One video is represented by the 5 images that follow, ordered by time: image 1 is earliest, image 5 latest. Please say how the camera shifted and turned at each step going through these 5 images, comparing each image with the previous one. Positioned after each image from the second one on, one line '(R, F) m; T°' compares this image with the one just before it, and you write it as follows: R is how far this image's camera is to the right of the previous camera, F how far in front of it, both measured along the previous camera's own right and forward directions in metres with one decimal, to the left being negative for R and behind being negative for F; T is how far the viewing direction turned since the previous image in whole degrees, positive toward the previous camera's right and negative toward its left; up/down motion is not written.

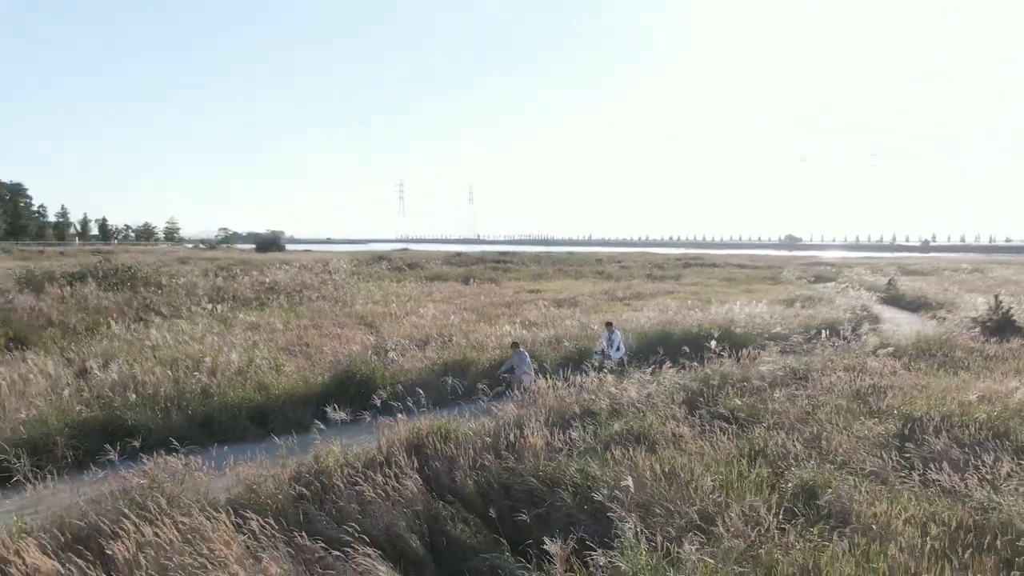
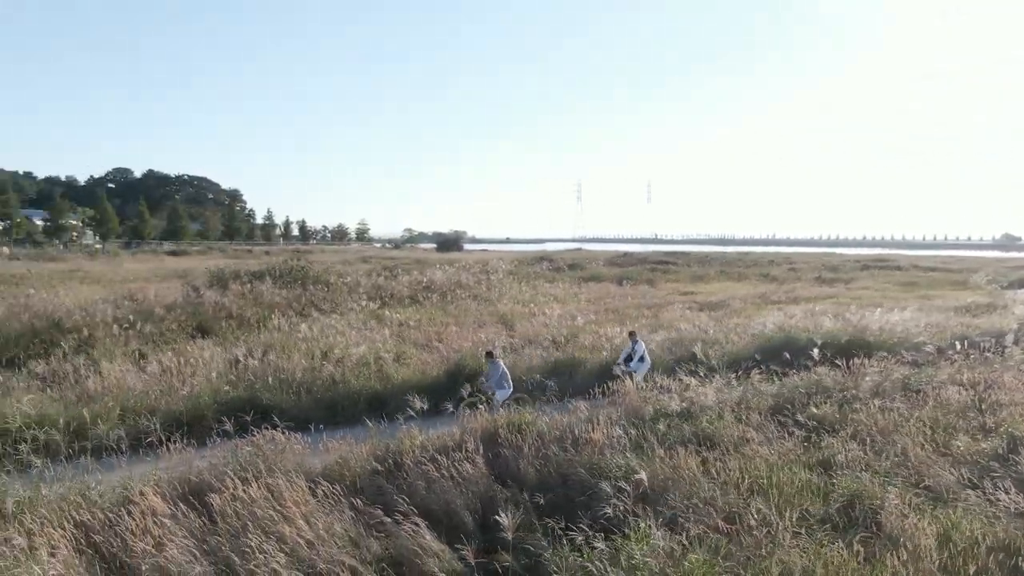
(+1.0, -0.5) m; -13°
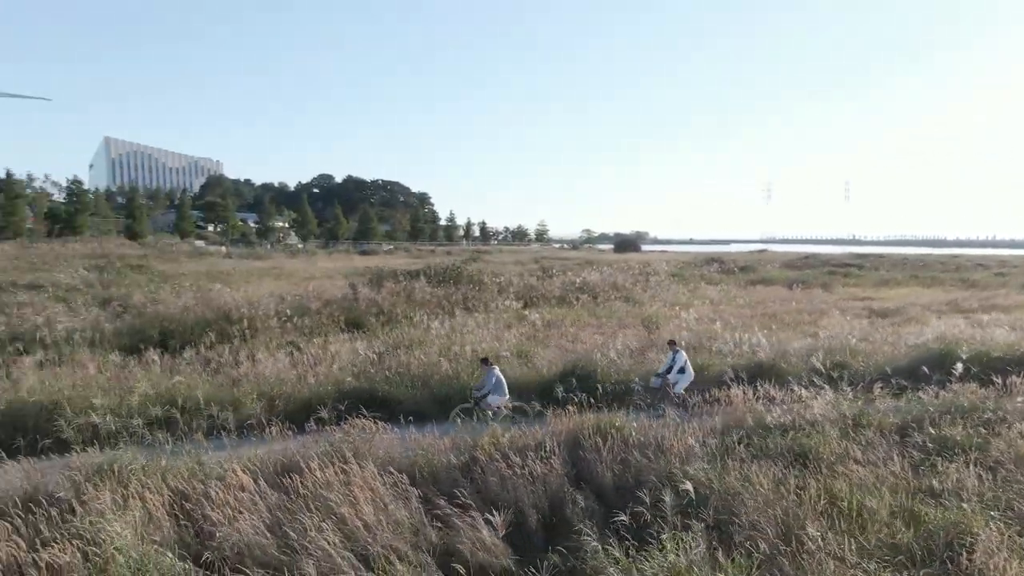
(+0.9, 0.0) m; -13°
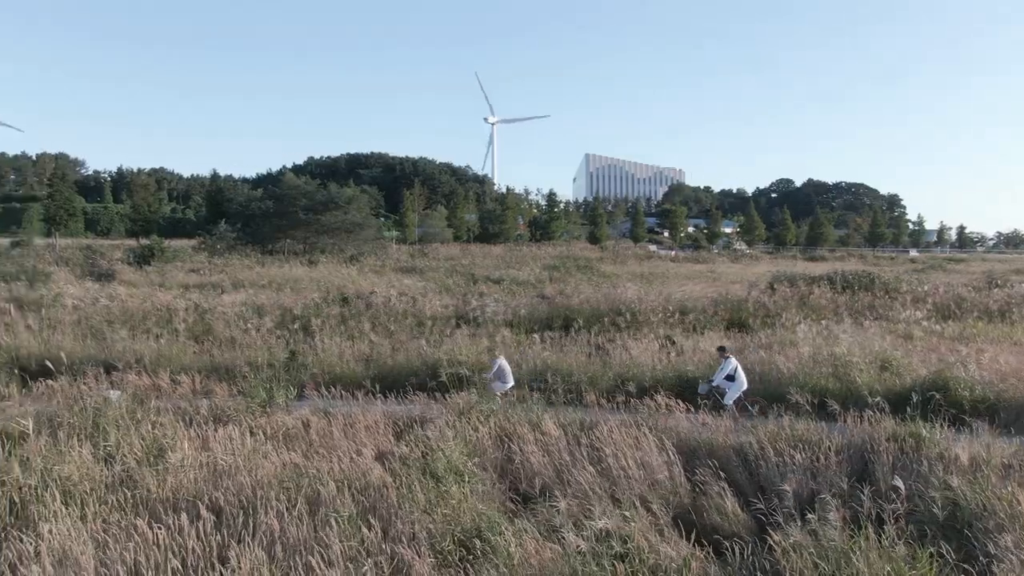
(+1.7, -0.7) m; -33°
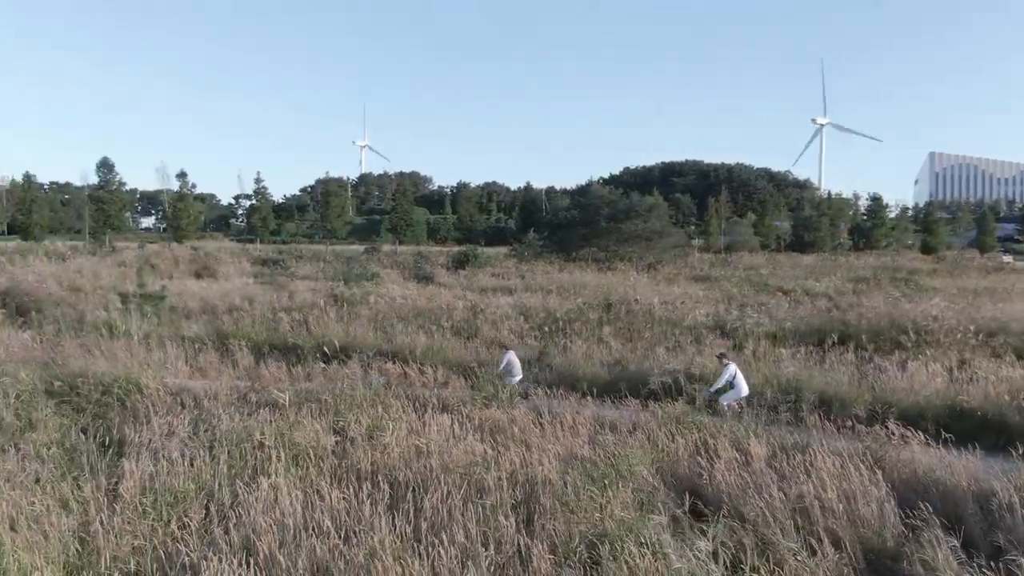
(+1.1, +0.1) m; -23°
